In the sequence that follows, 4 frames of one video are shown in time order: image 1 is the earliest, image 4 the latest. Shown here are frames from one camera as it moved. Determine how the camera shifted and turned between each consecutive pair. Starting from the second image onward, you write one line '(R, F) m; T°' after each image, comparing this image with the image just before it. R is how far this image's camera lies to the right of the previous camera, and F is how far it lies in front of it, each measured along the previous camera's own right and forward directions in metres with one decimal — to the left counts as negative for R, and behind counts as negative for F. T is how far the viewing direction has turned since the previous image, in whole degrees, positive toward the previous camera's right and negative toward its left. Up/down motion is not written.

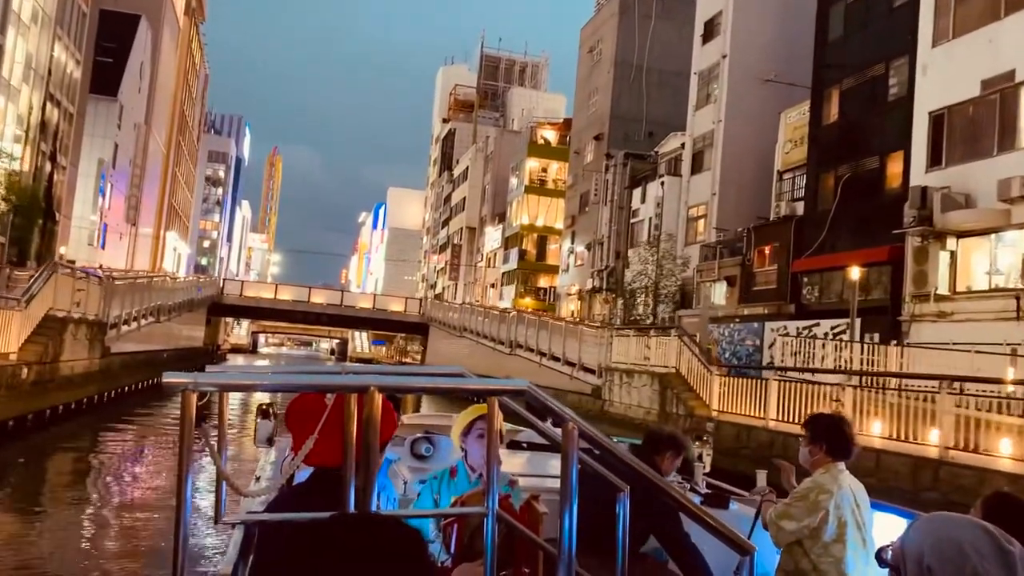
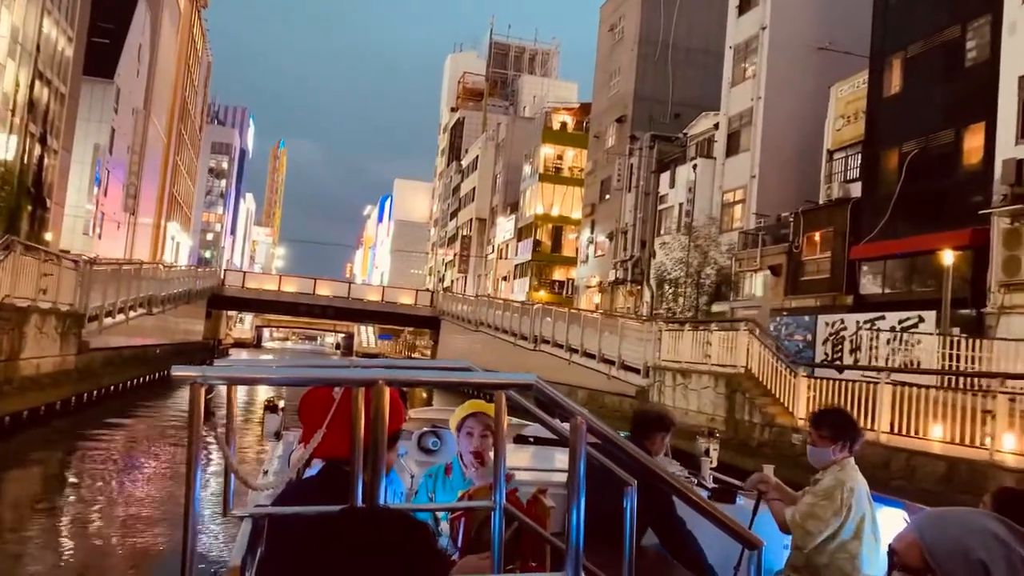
(-0.2, +0.8) m; 0°
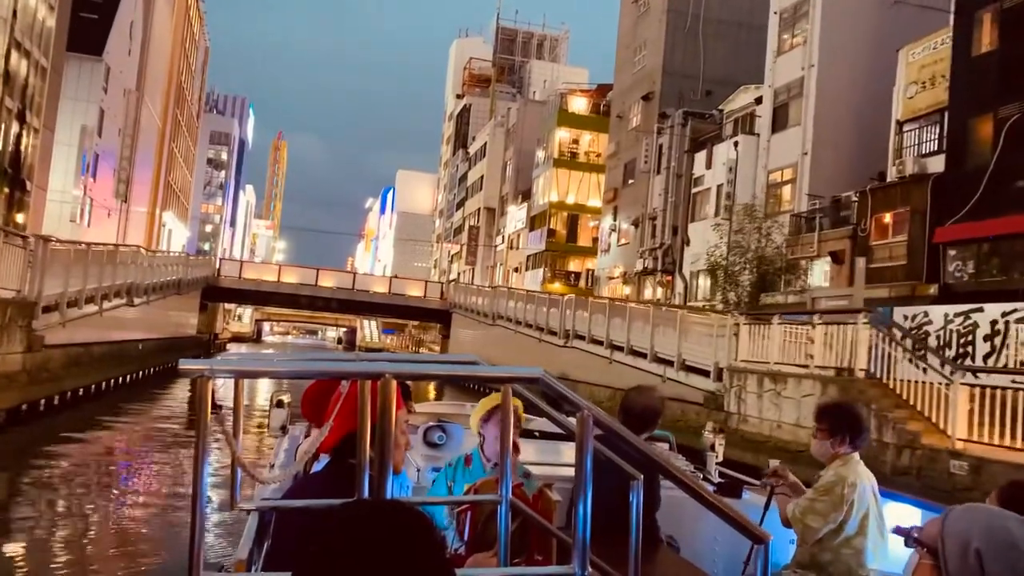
(-0.3, +1.0) m; 0°
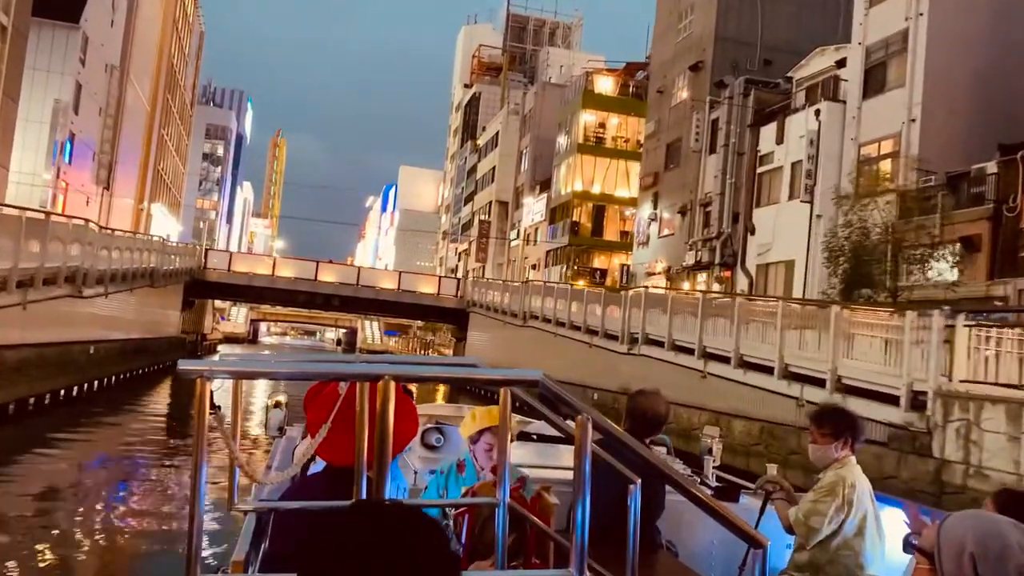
(-0.4, +1.6) m; 0°
